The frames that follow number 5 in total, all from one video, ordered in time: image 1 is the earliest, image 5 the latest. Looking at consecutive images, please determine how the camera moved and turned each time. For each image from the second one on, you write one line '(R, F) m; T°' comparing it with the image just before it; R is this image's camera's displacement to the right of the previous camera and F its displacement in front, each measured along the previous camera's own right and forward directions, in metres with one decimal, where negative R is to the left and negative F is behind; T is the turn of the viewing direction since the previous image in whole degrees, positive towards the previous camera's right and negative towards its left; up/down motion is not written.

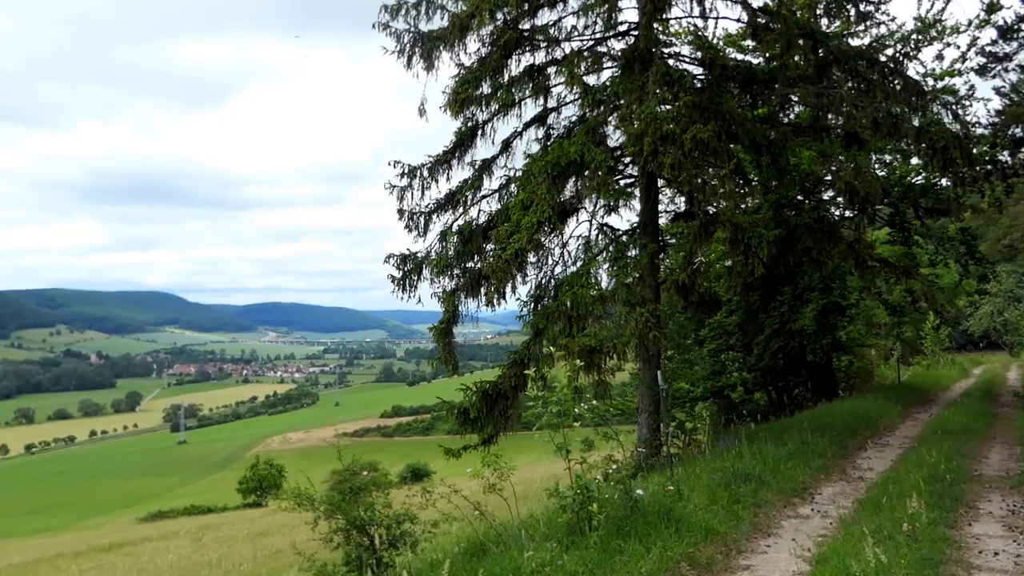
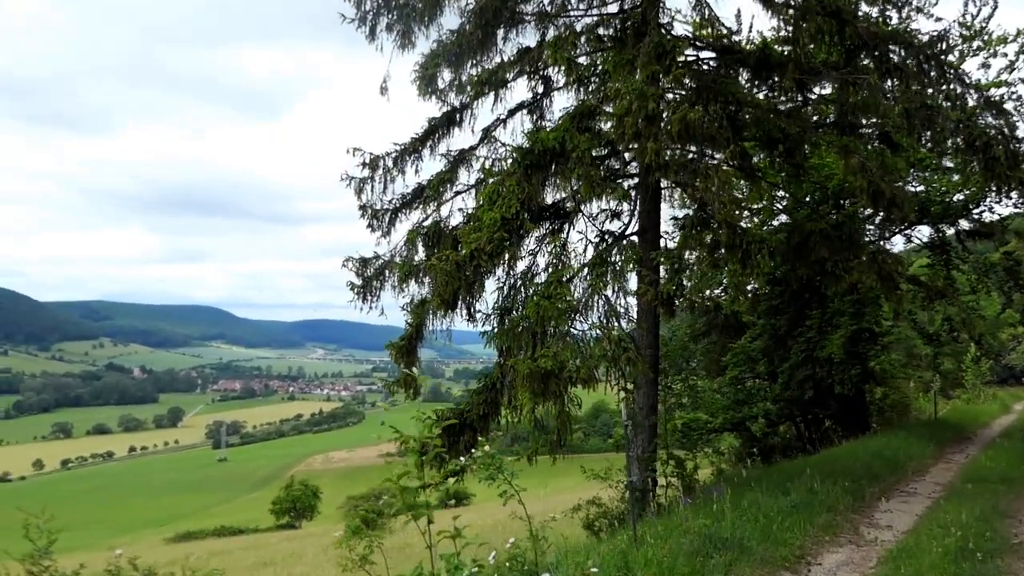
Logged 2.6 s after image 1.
(+0.8, +1.1) m; -2°
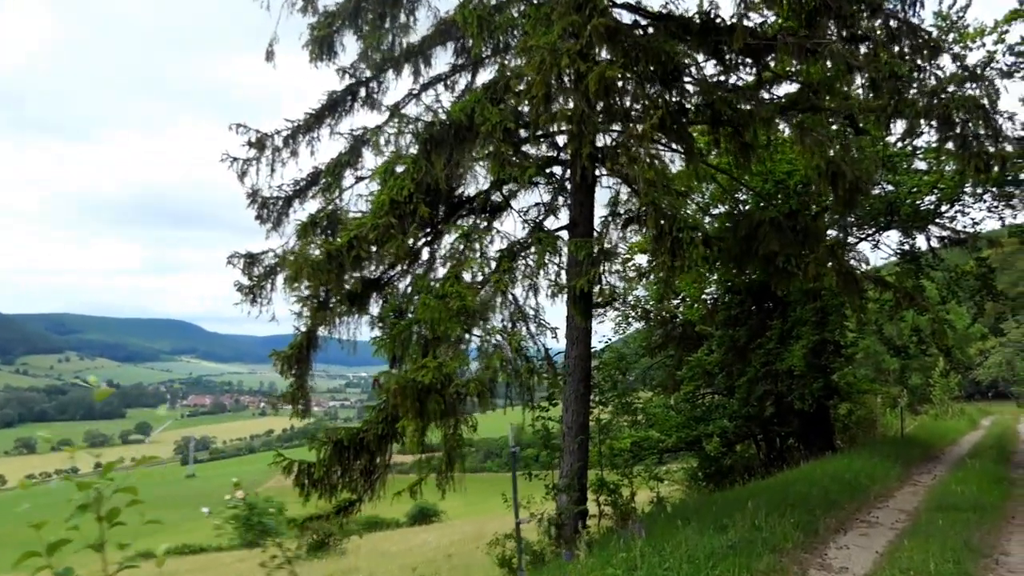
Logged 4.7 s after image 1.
(+0.8, +1.2) m; +2°
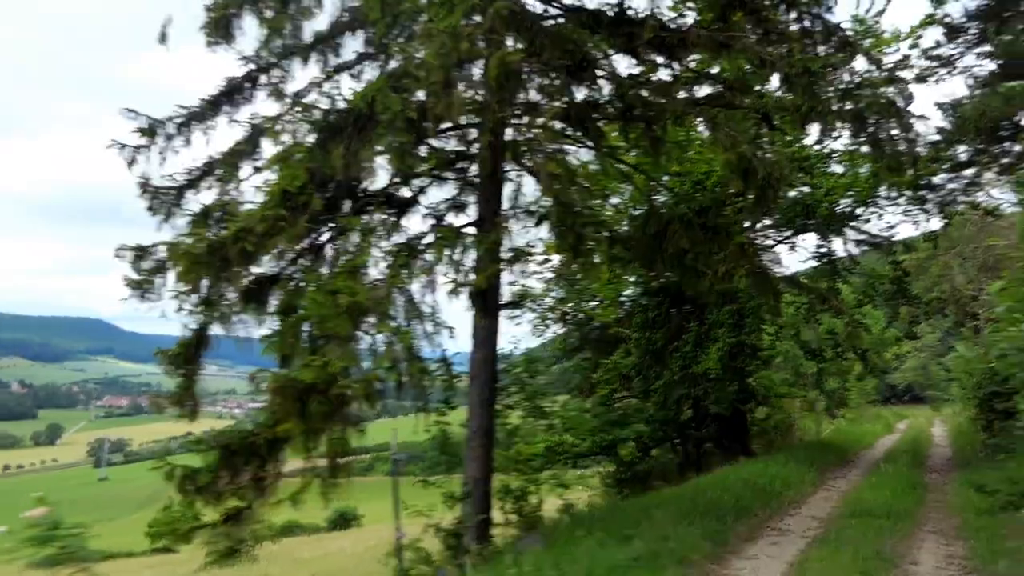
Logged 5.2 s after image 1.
(+0.3, +0.4) m; +5°
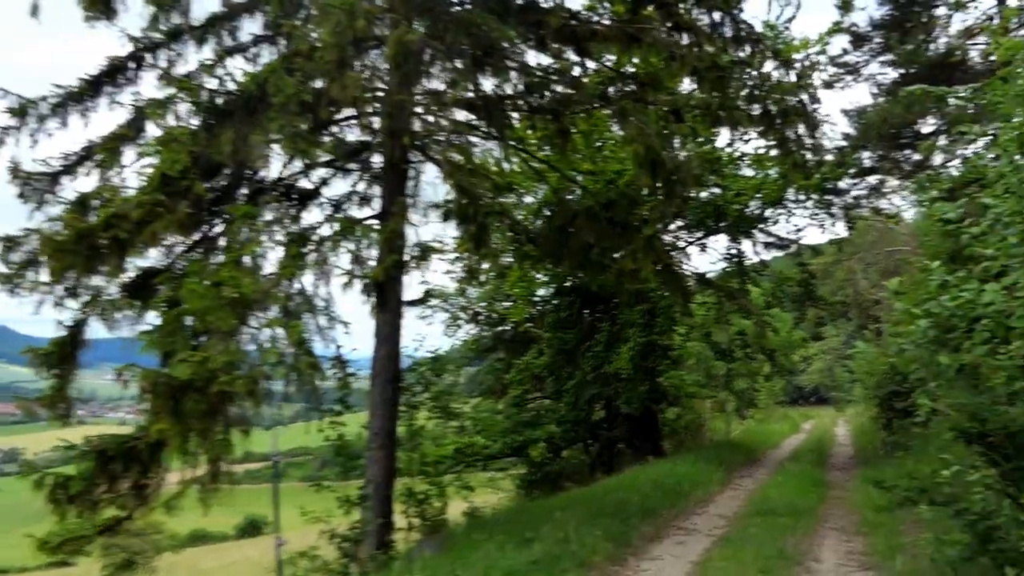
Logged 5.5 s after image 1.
(+0.2, +0.2) m; +6°
